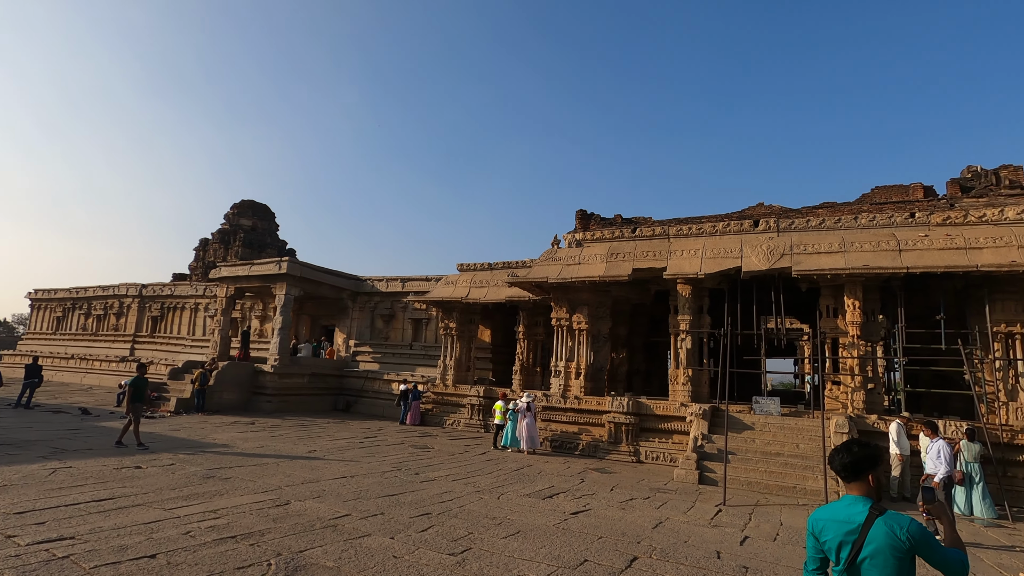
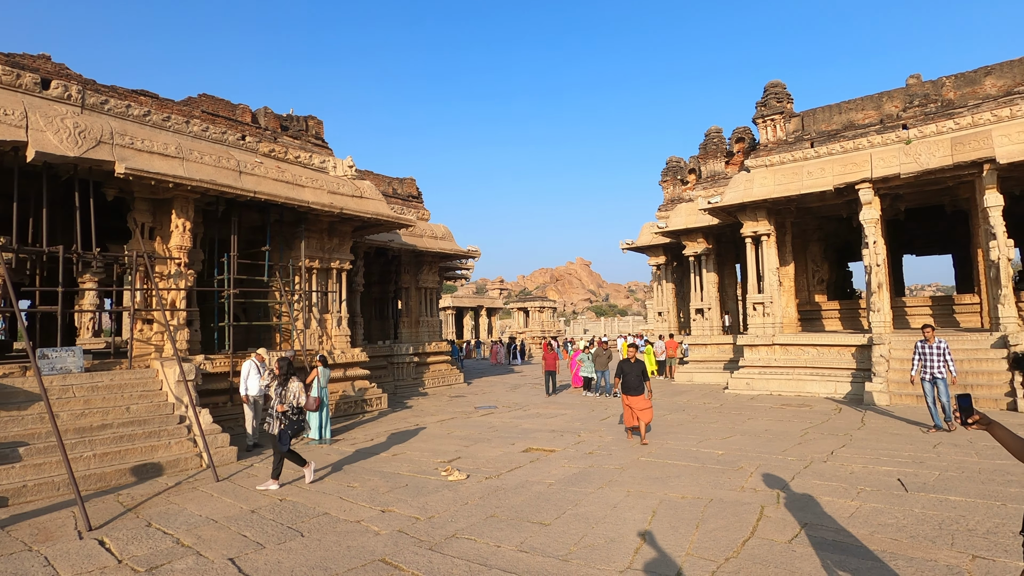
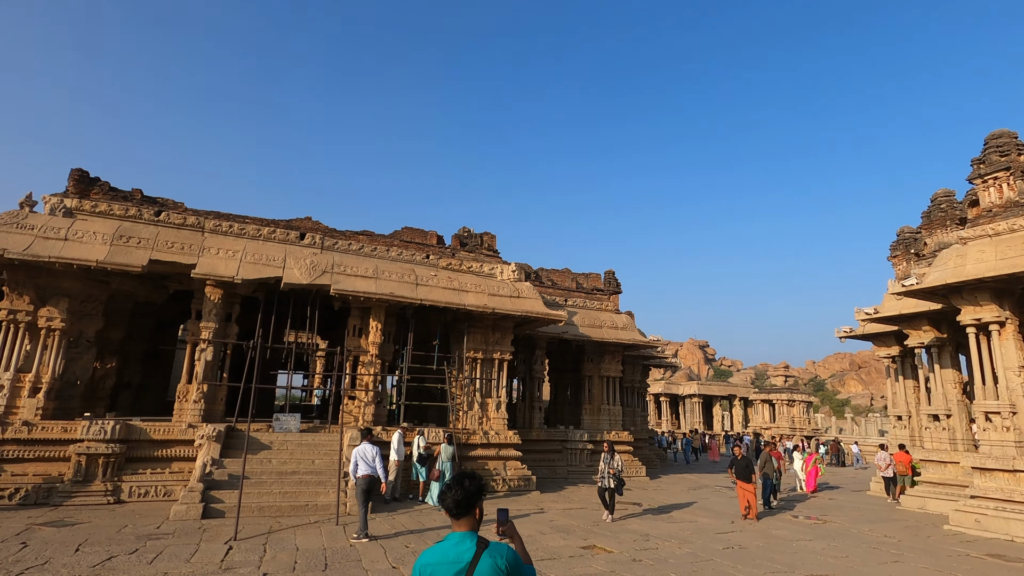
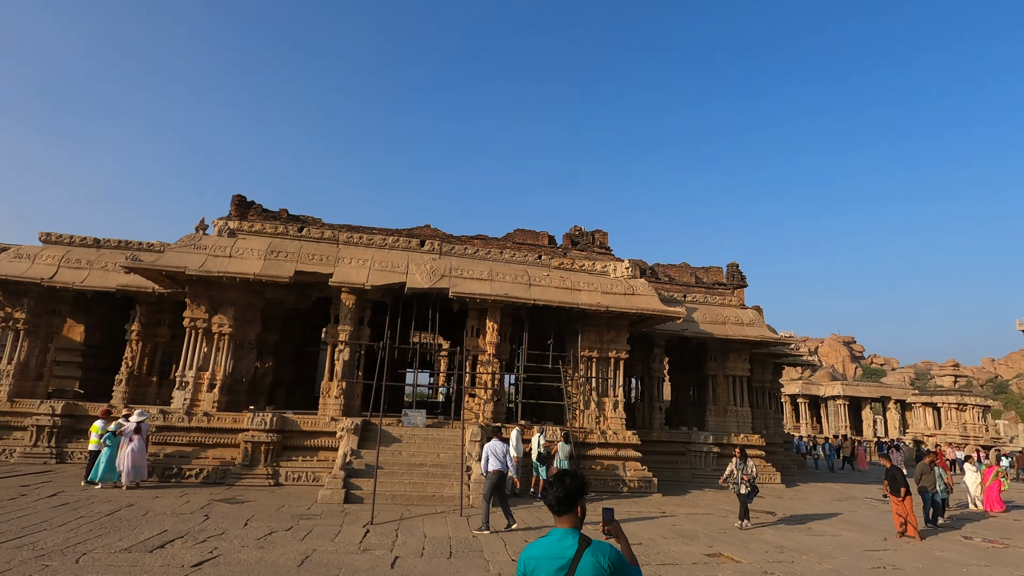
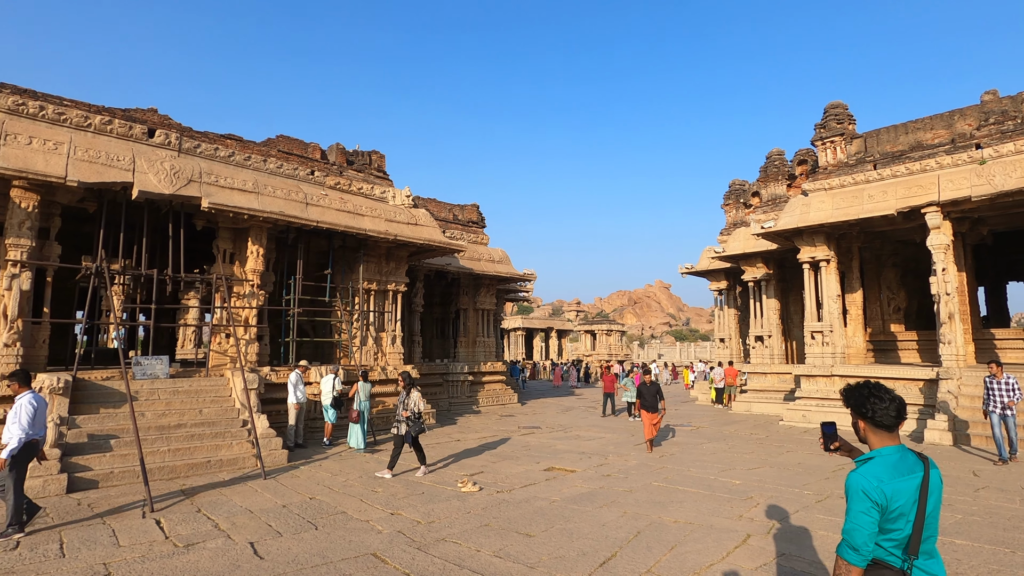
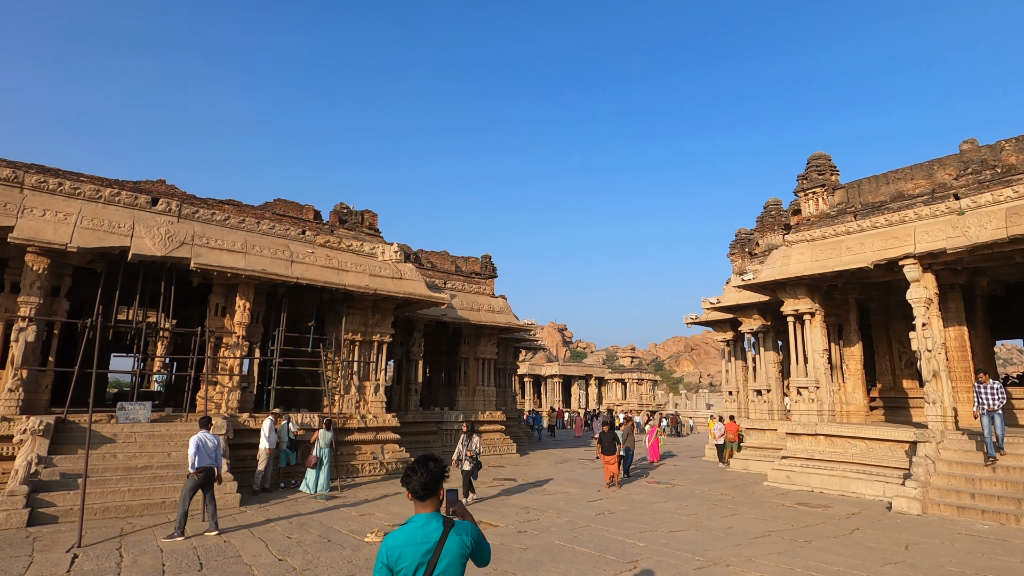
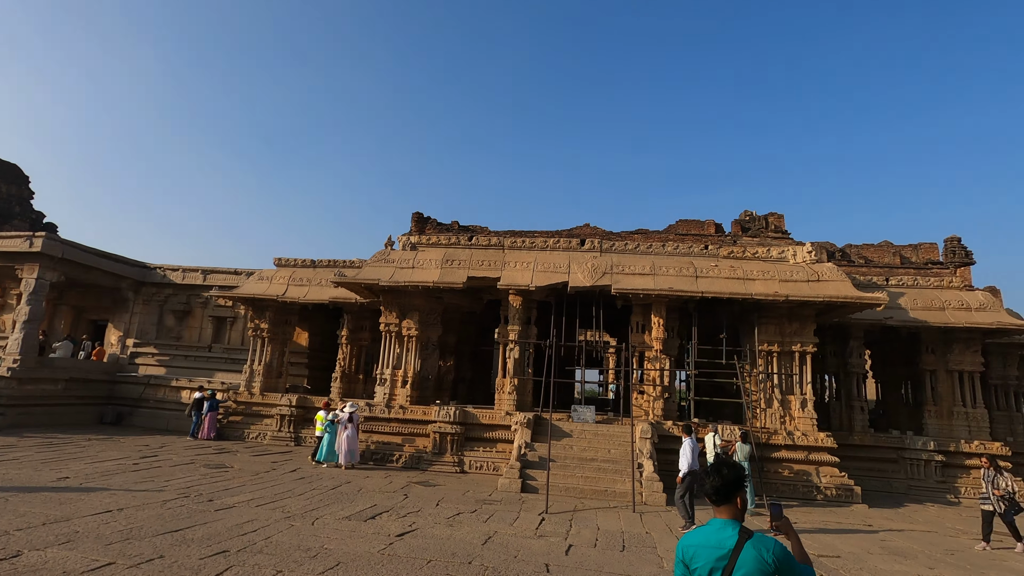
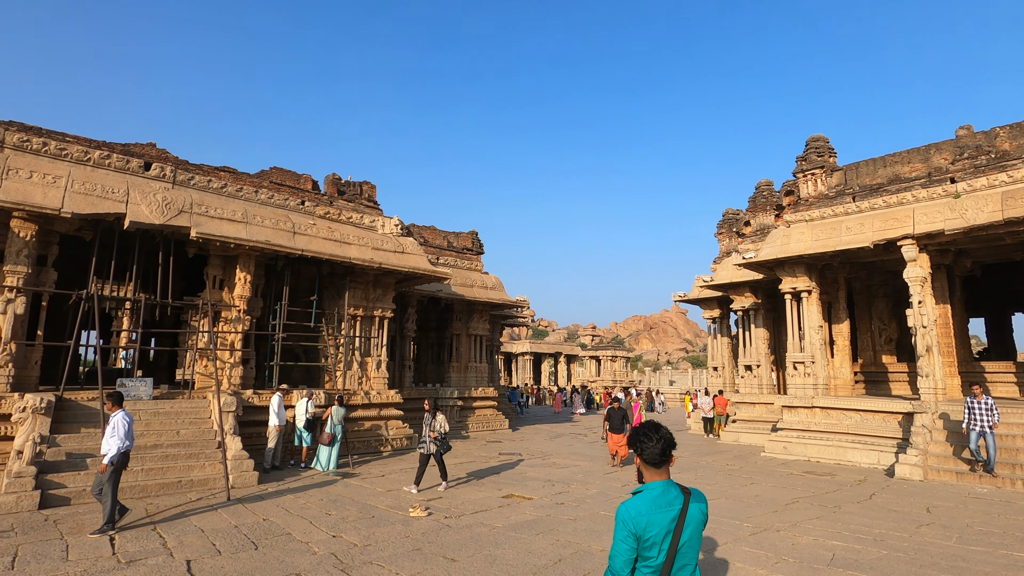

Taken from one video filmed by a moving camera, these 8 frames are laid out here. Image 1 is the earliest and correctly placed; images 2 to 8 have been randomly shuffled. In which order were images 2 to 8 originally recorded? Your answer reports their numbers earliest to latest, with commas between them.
7, 4, 3, 6, 8, 5, 2
